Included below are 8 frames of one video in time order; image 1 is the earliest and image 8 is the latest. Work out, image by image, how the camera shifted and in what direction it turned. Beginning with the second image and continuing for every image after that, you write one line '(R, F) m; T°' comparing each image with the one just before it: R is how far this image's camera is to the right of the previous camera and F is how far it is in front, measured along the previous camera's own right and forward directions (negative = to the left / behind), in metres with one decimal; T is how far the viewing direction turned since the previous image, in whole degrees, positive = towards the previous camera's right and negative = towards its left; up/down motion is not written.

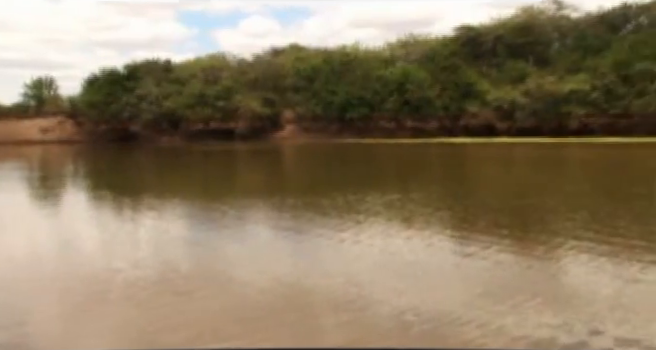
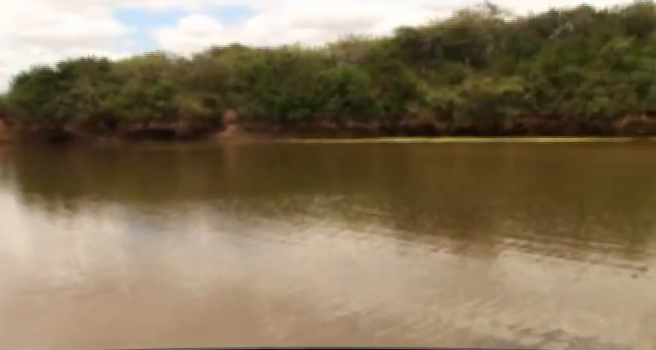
(-0.5, +0.6) m; +5°
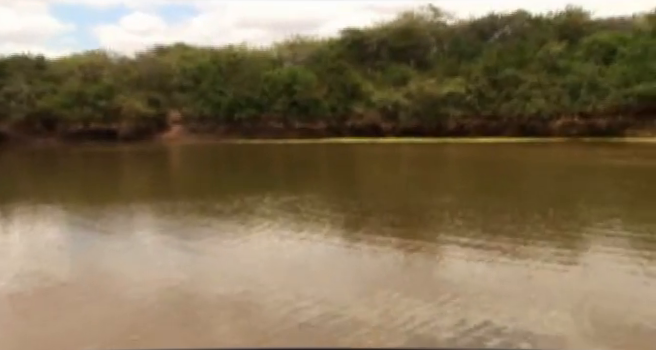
(0.0, -0.4) m; +4°
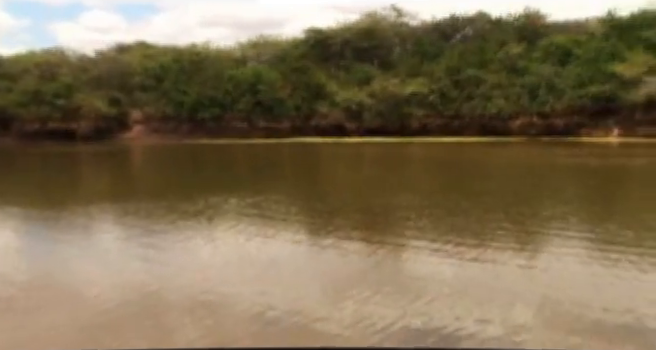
(0.0, -0.1) m; +3°
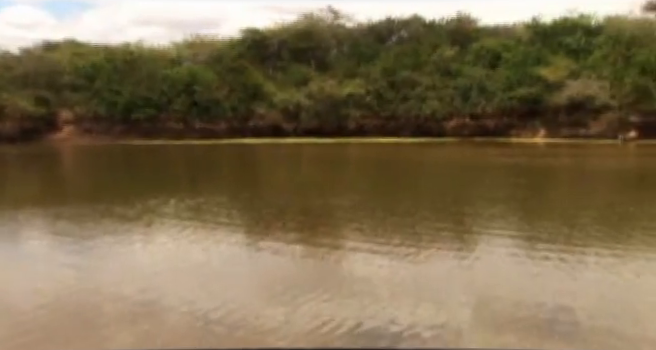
(0.0, -0.3) m; +5°
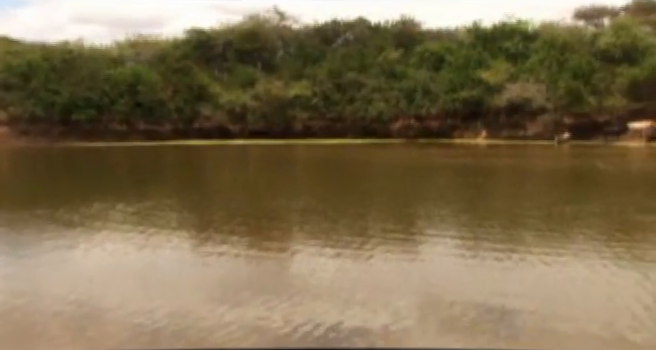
(0.0, -0.3) m; +4°
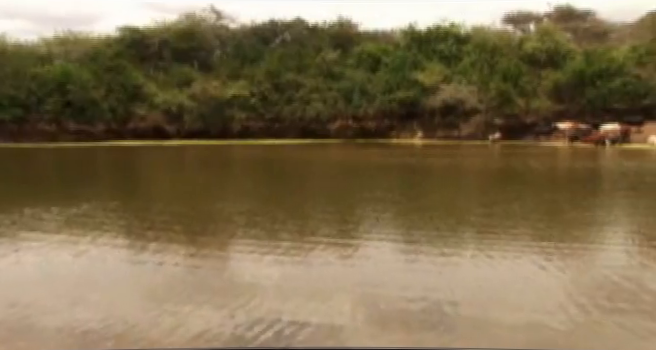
(-0.1, -0.3) m; +5°
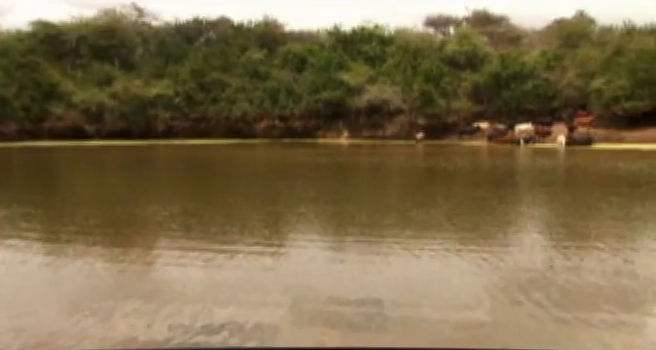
(-0.2, -0.2) m; +6°
